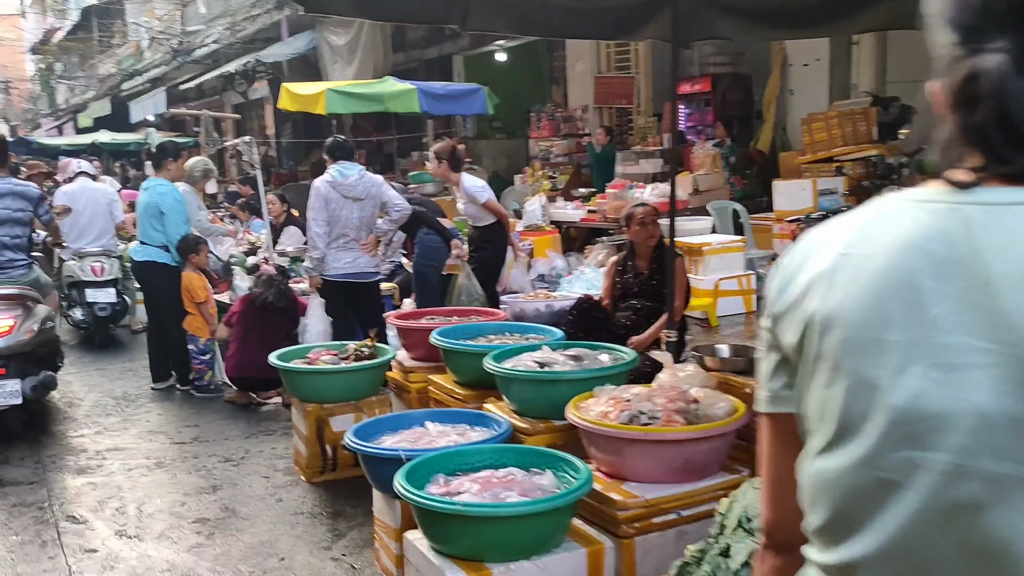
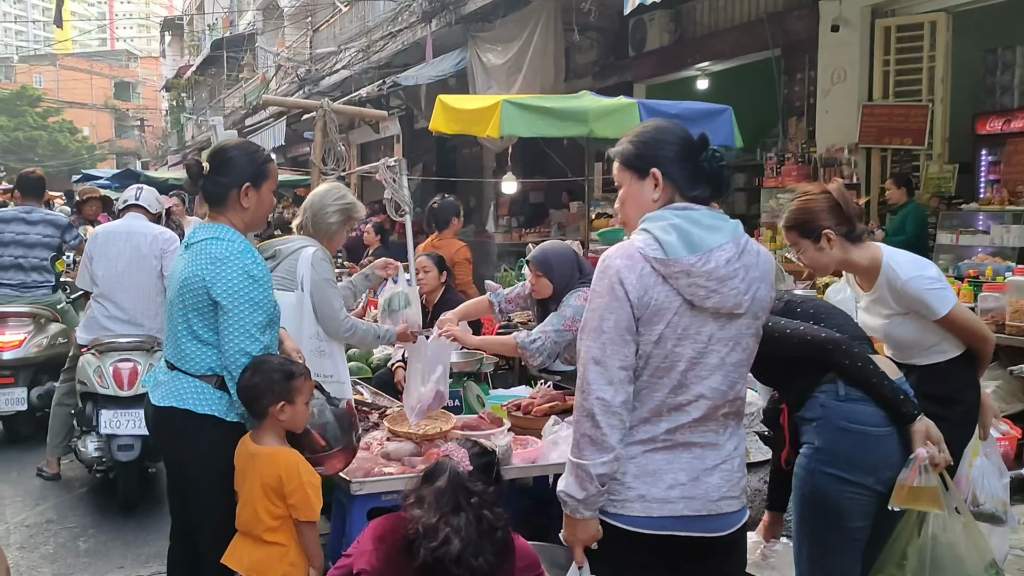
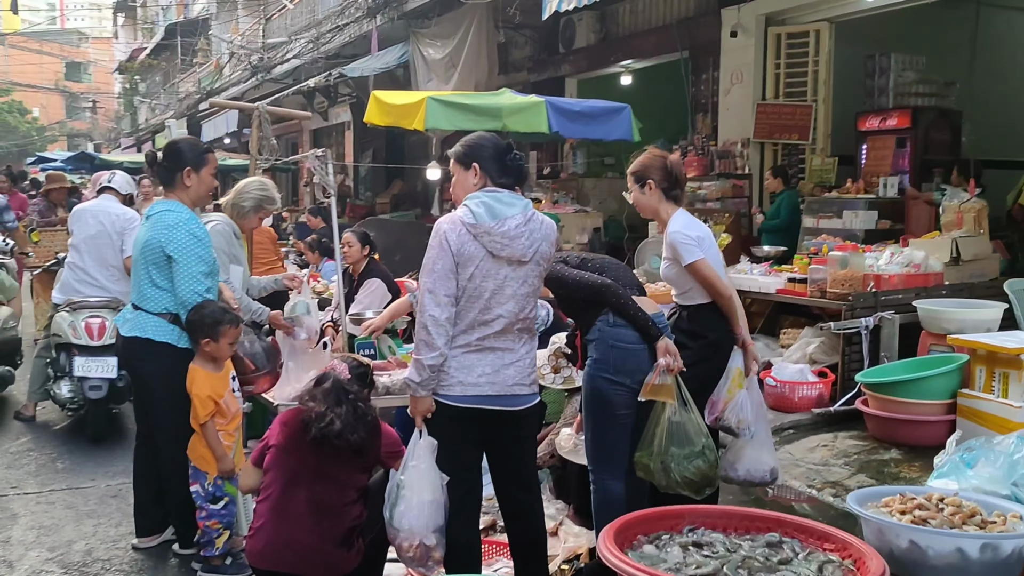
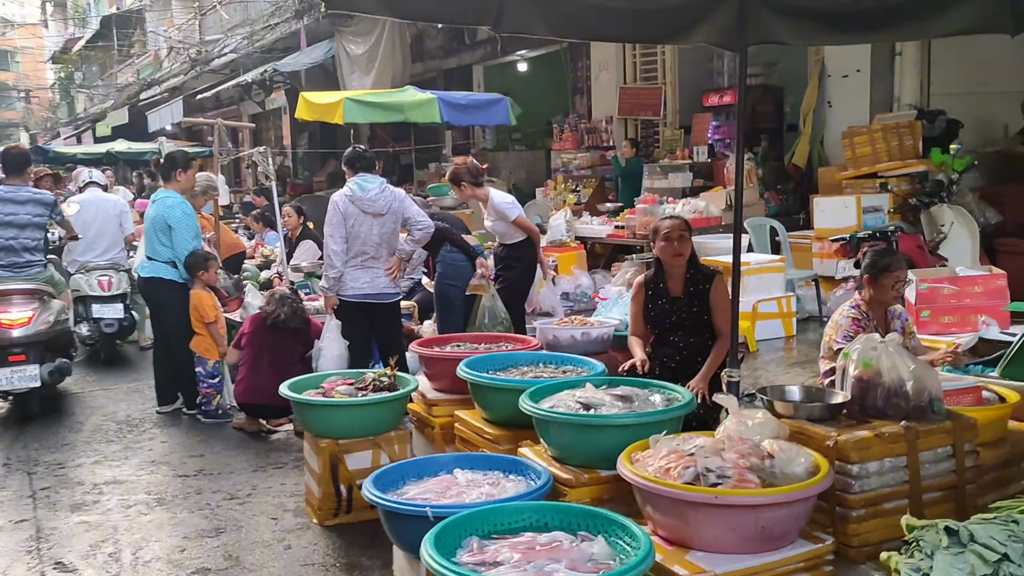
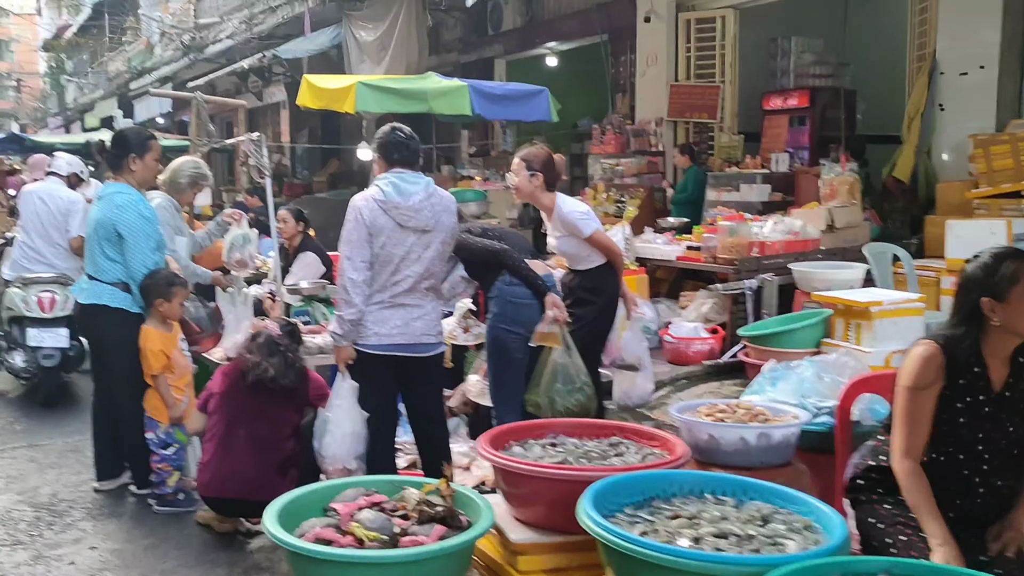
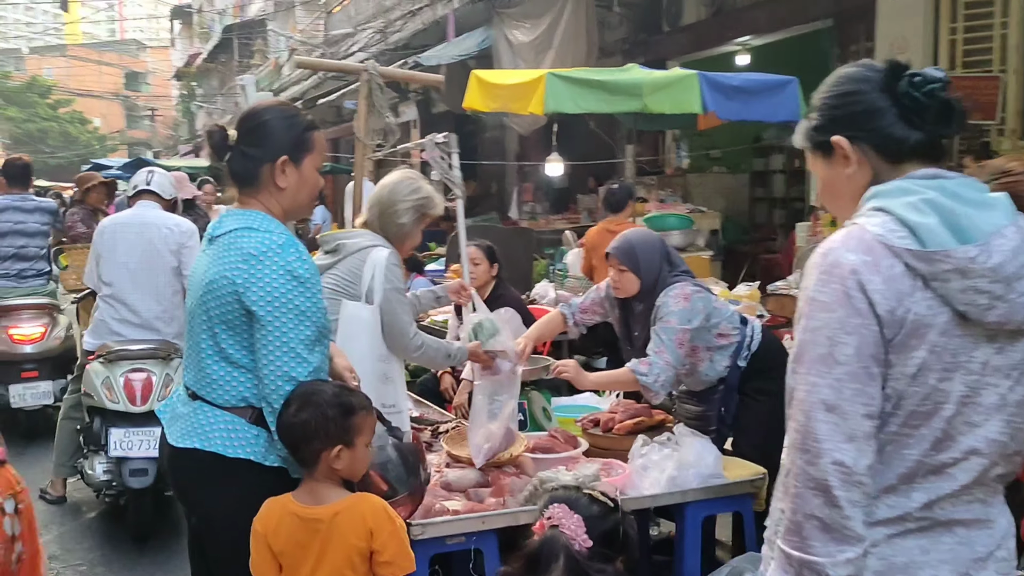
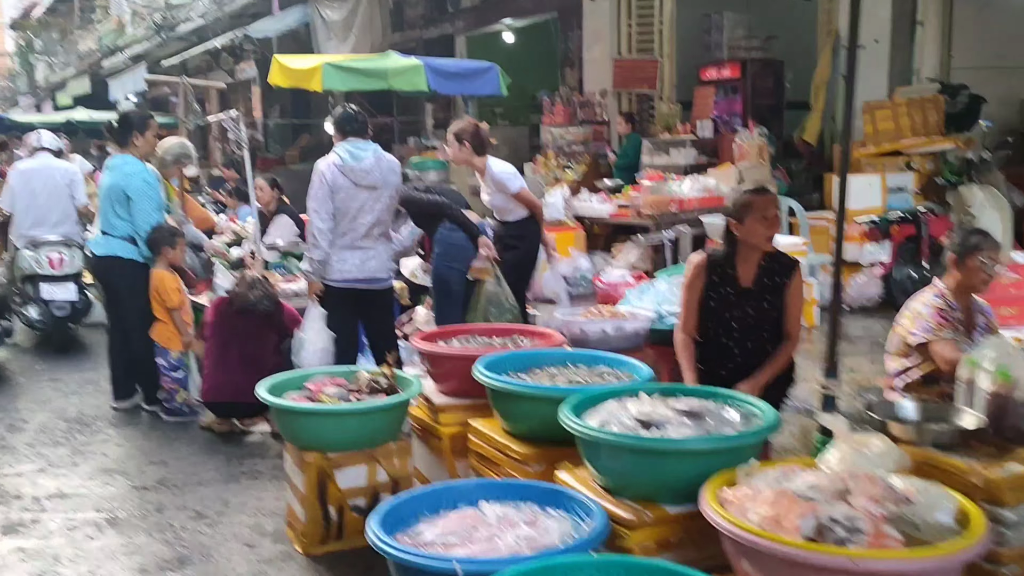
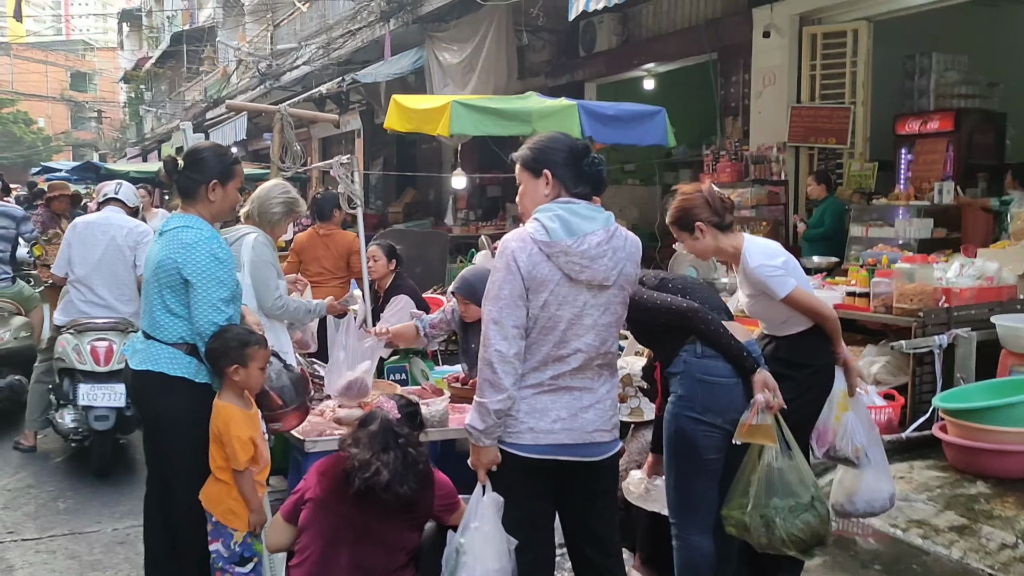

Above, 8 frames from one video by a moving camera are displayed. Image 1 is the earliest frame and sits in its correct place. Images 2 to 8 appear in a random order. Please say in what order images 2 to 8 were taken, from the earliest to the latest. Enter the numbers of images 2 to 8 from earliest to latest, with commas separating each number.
4, 7, 5, 3, 8, 2, 6
